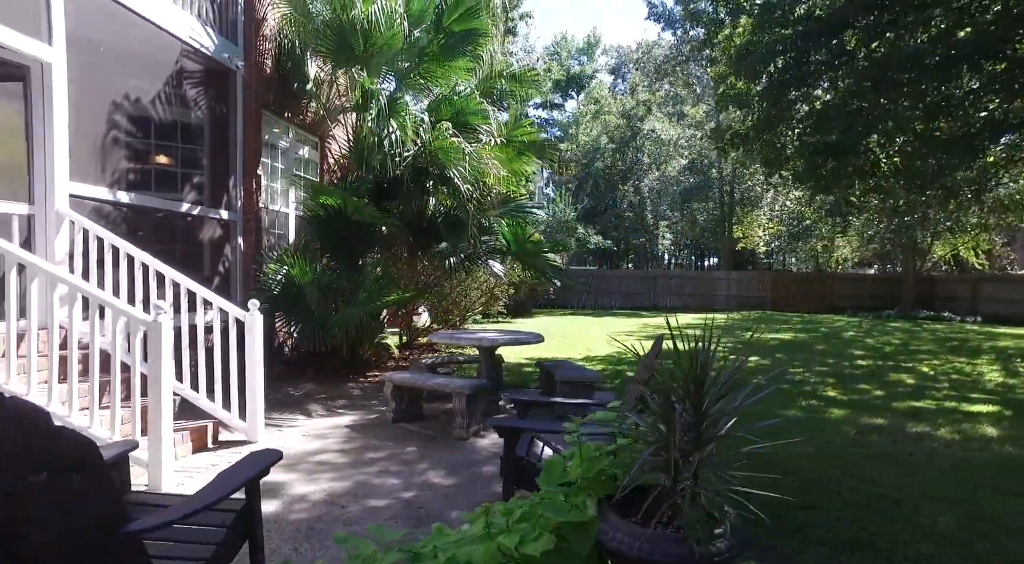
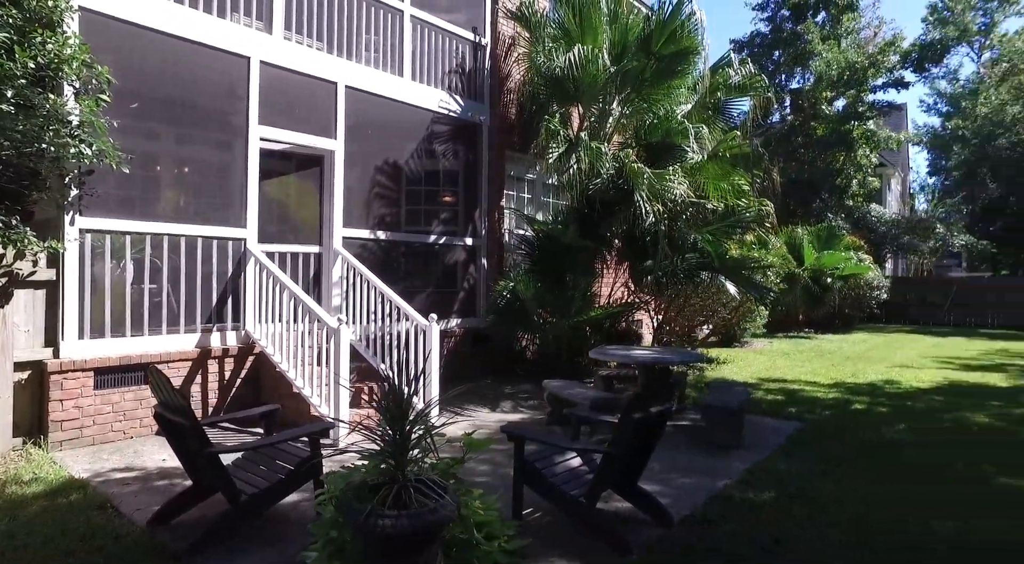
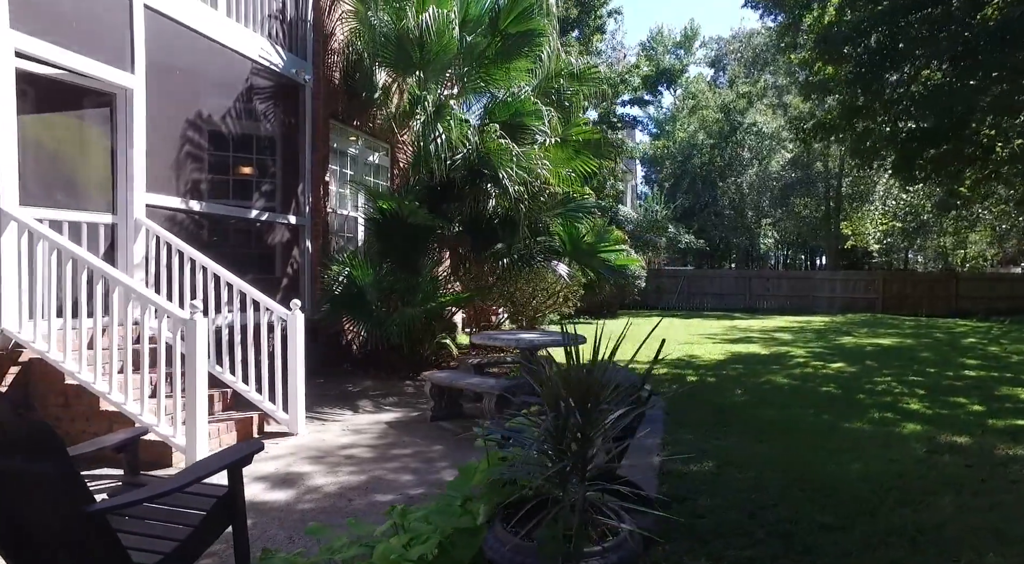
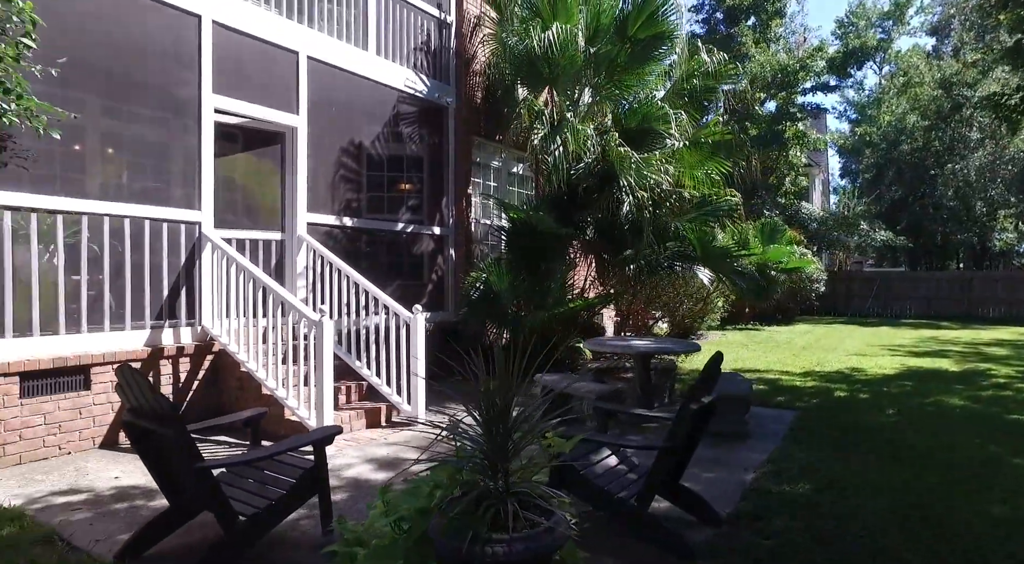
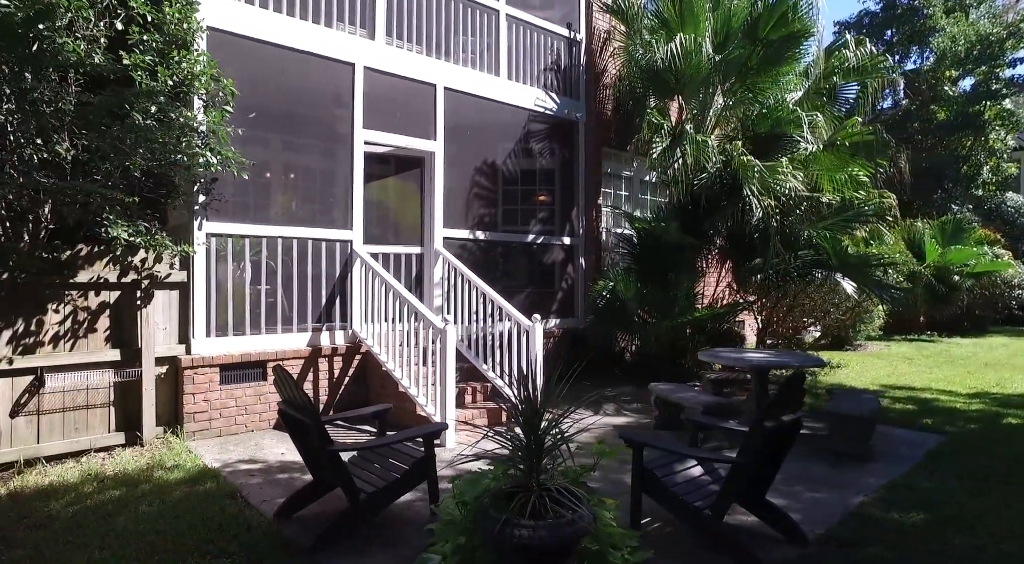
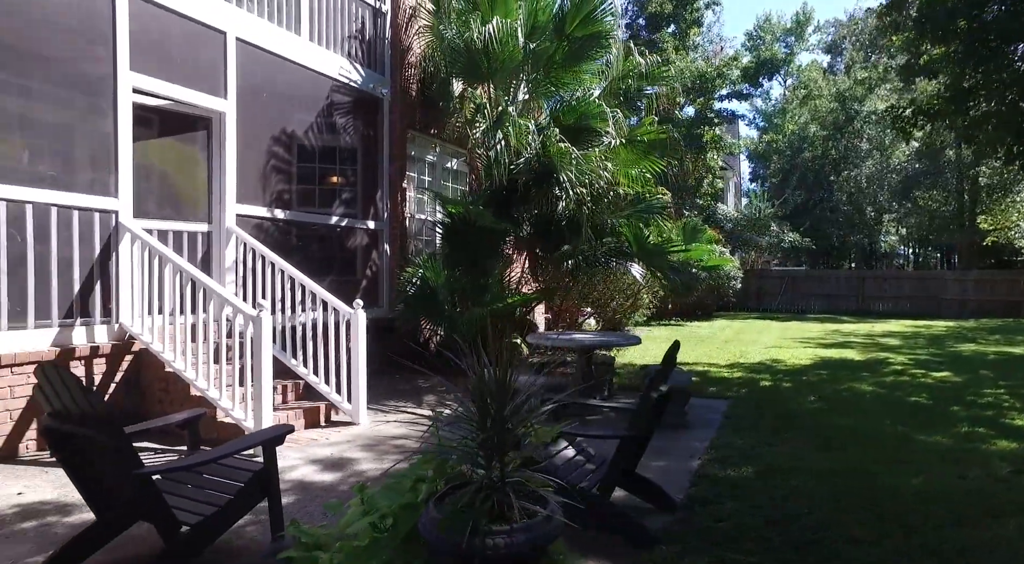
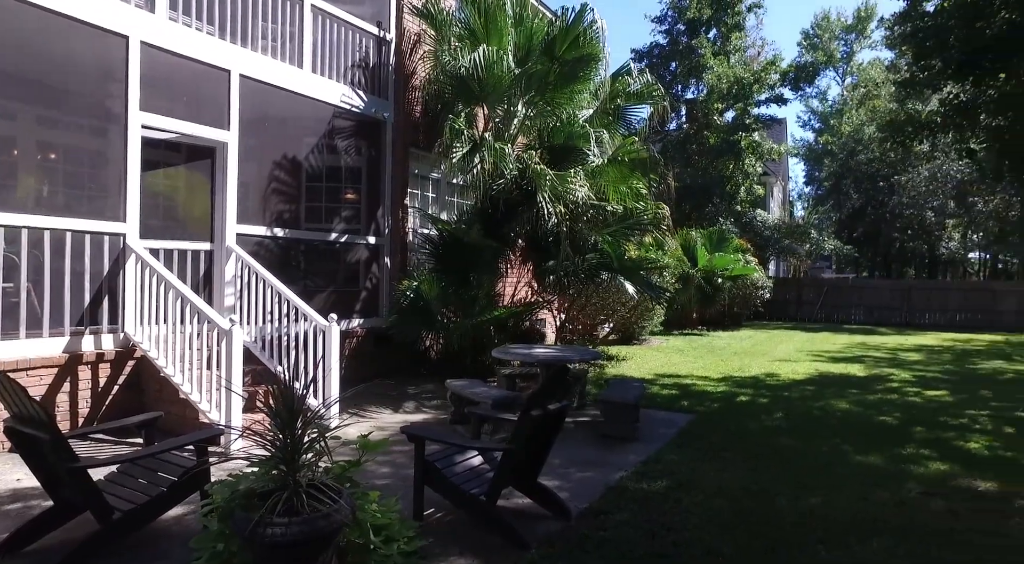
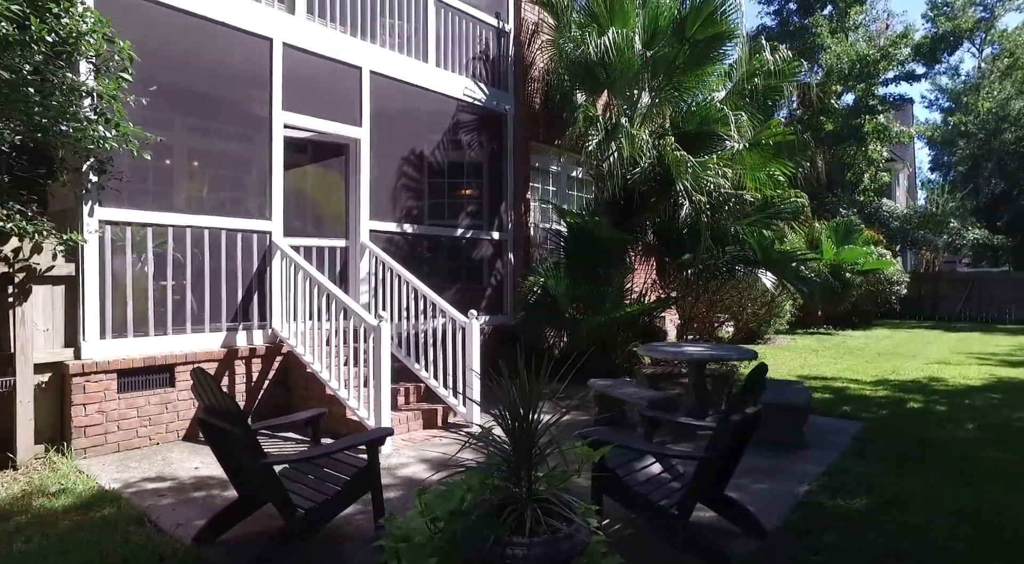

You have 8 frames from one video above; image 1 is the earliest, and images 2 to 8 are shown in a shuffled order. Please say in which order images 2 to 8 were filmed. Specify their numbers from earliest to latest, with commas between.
3, 6, 4, 8, 5, 2, 7
